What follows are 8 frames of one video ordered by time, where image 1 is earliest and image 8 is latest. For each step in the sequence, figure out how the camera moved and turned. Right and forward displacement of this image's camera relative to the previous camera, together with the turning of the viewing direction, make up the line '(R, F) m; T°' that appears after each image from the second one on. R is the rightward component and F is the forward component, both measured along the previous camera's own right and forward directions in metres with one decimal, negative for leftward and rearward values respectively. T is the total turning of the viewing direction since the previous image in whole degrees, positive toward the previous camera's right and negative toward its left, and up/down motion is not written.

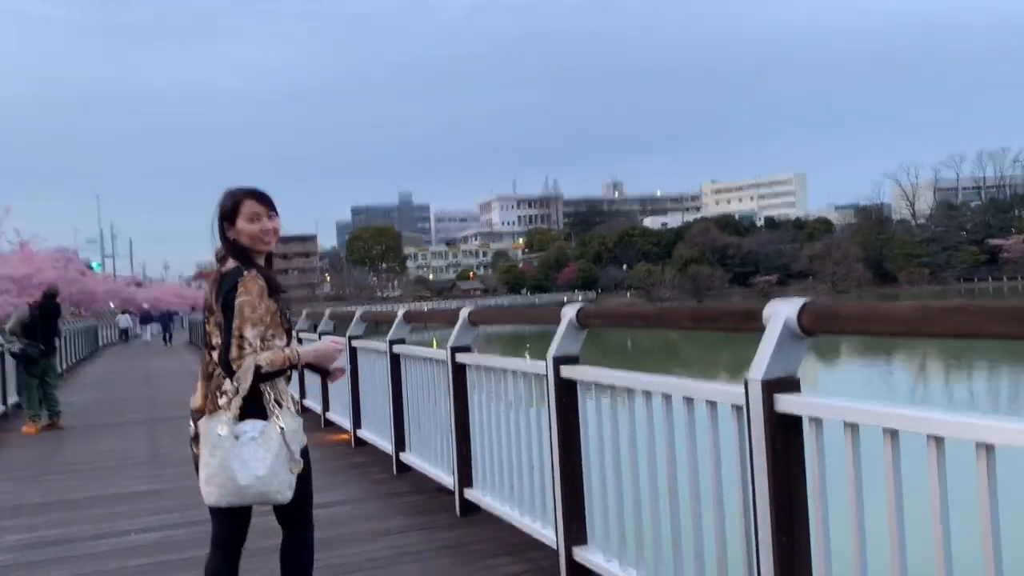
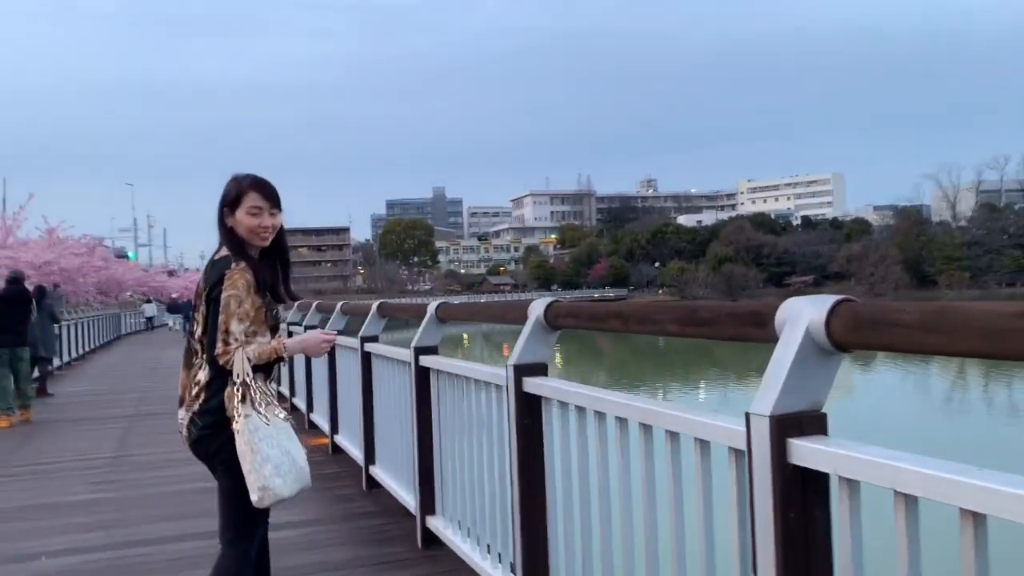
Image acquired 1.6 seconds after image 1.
(+0.2, +0.7) m; -2°
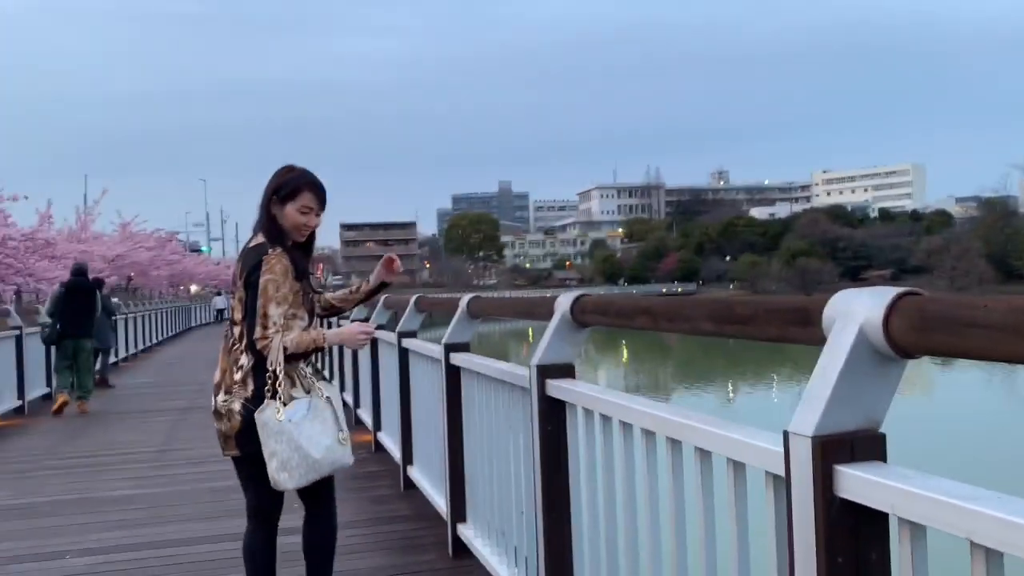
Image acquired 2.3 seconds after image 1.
(+0.1, +0.3) m; -4°
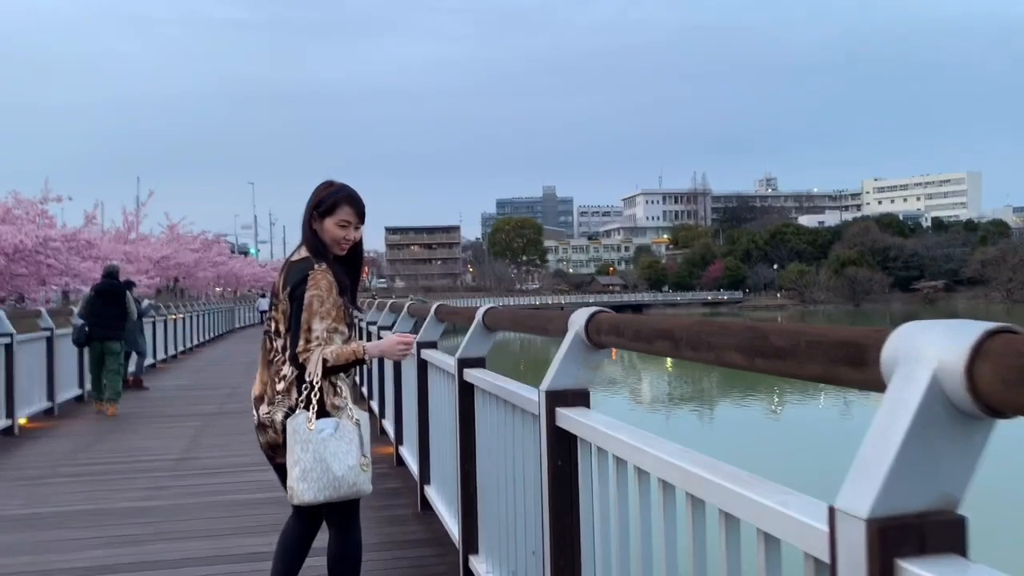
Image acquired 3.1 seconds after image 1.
(+0.1, +0.3) m; -3°
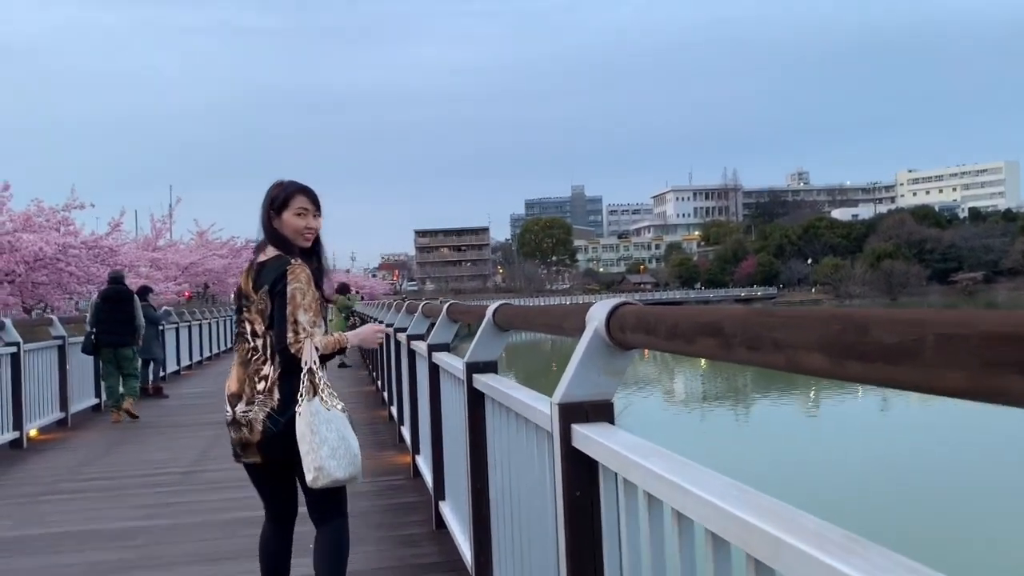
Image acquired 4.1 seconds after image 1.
(0.0, +0.4) m; -2°
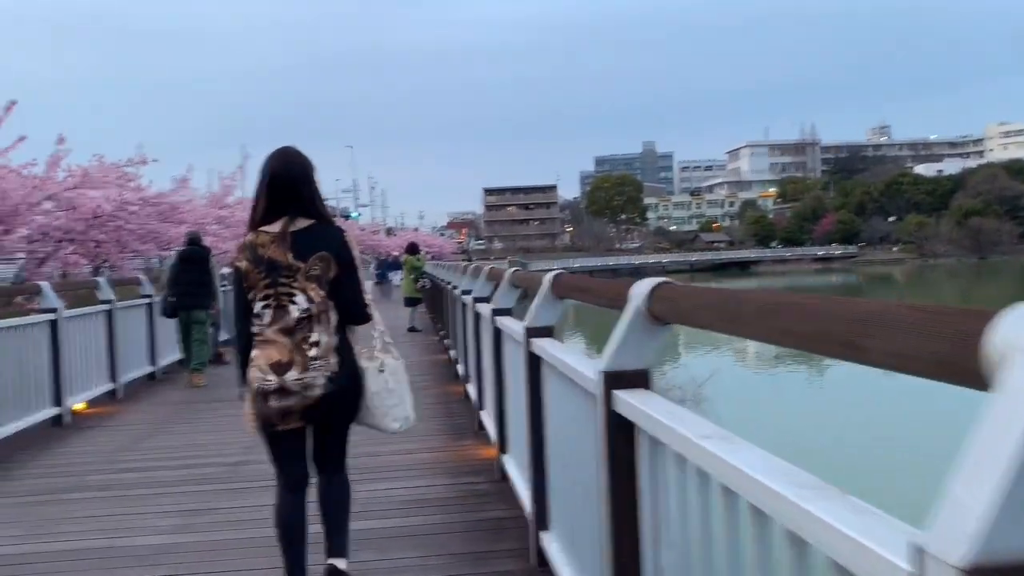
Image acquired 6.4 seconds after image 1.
(-0.2, +1.0) m; -4°
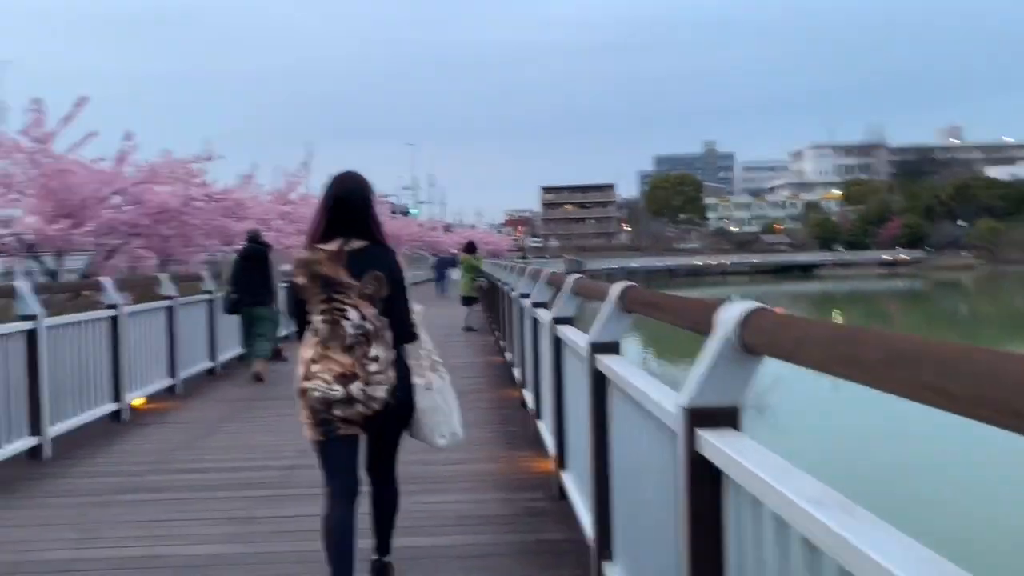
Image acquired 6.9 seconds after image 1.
(0.0, +0.2) m; -3°
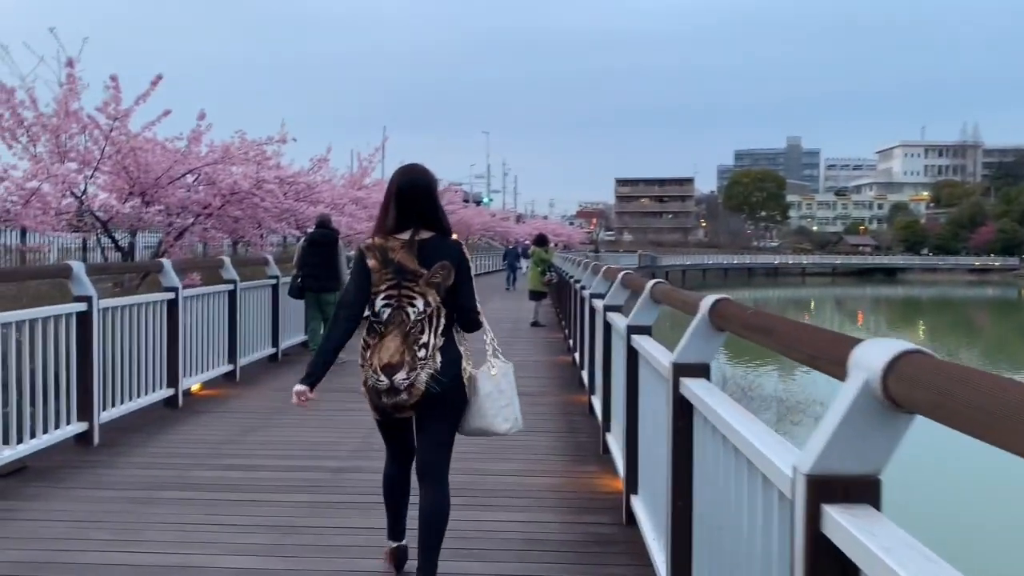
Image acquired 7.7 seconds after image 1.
(0.0, +0.4) m; -4°
